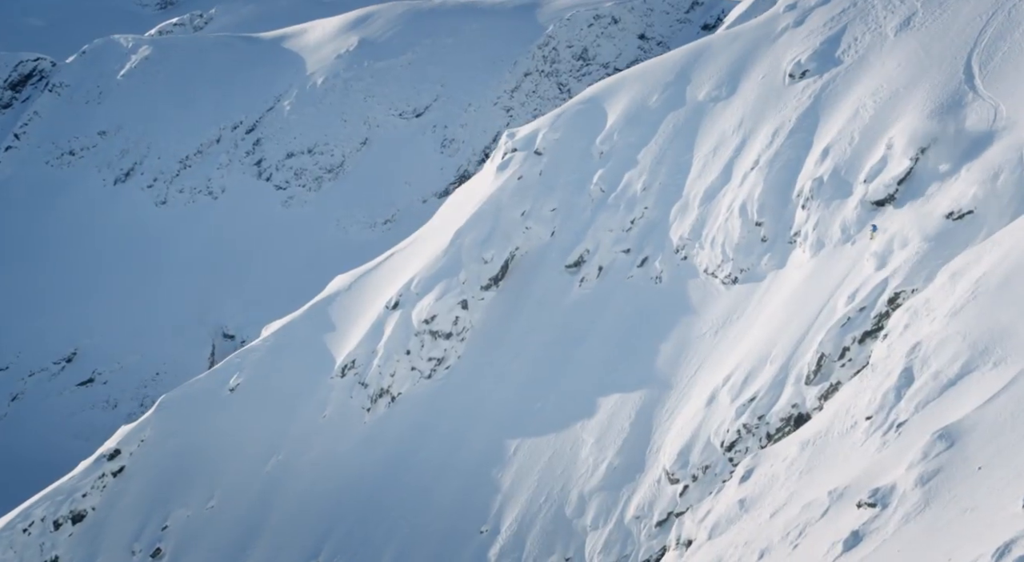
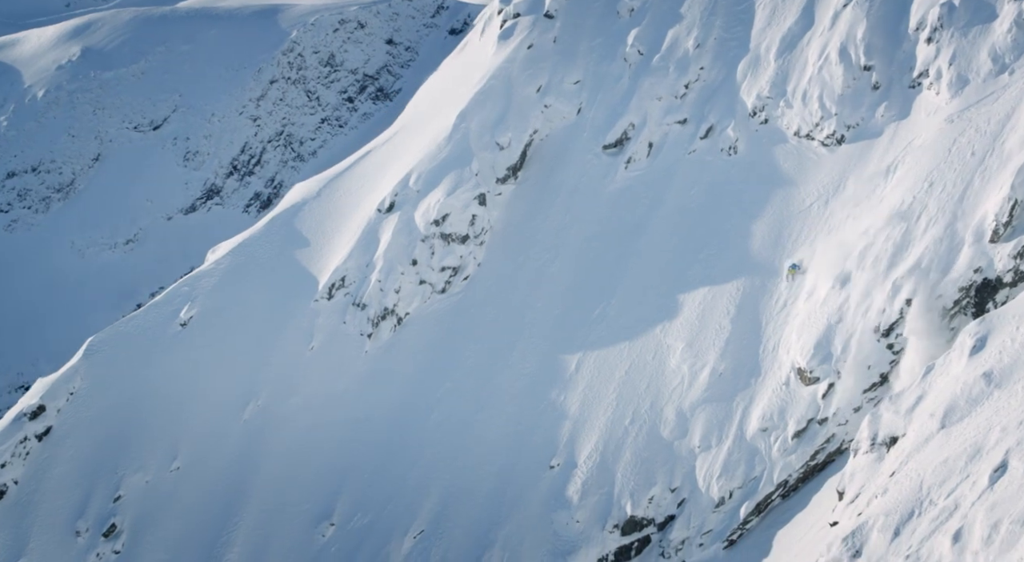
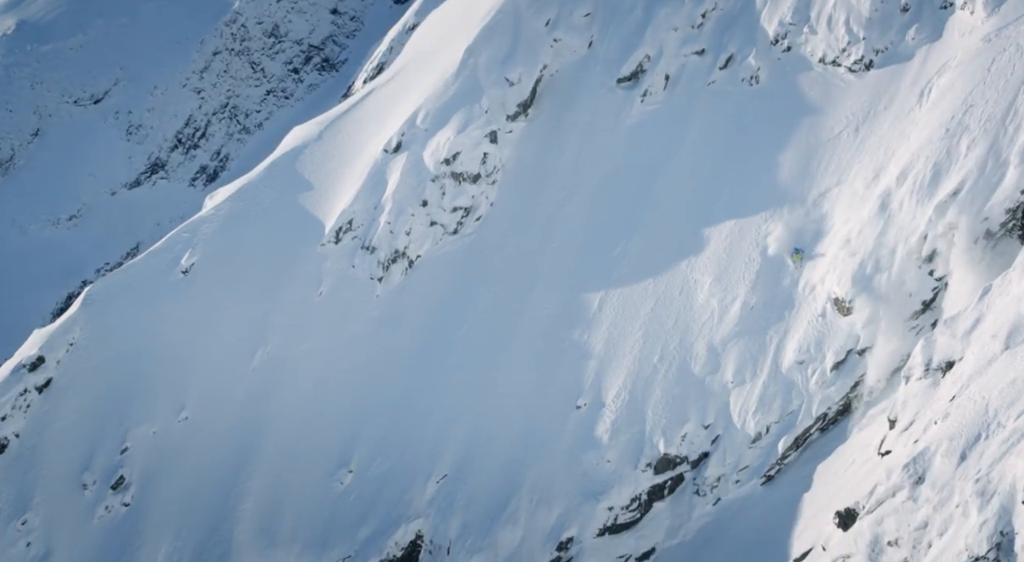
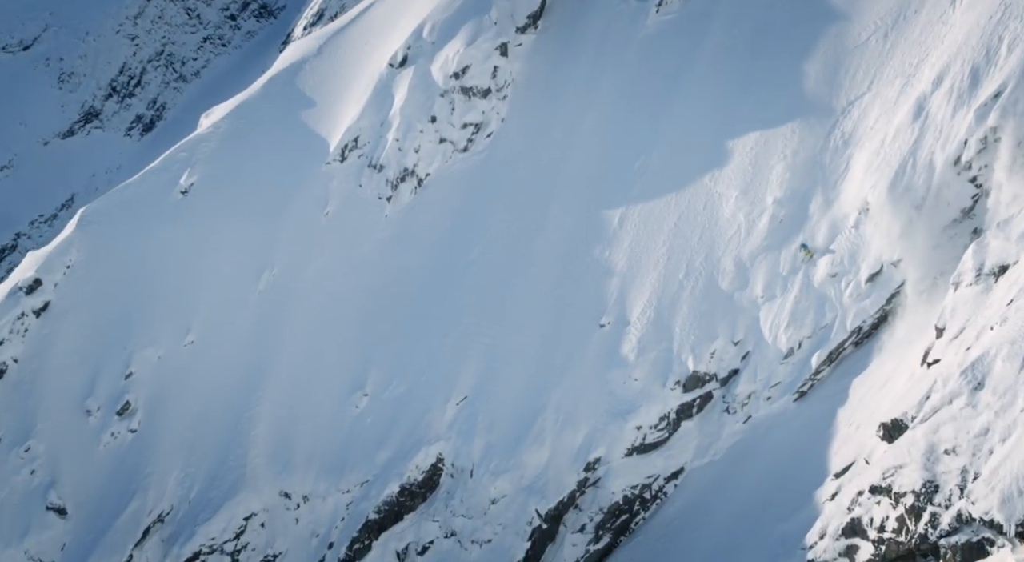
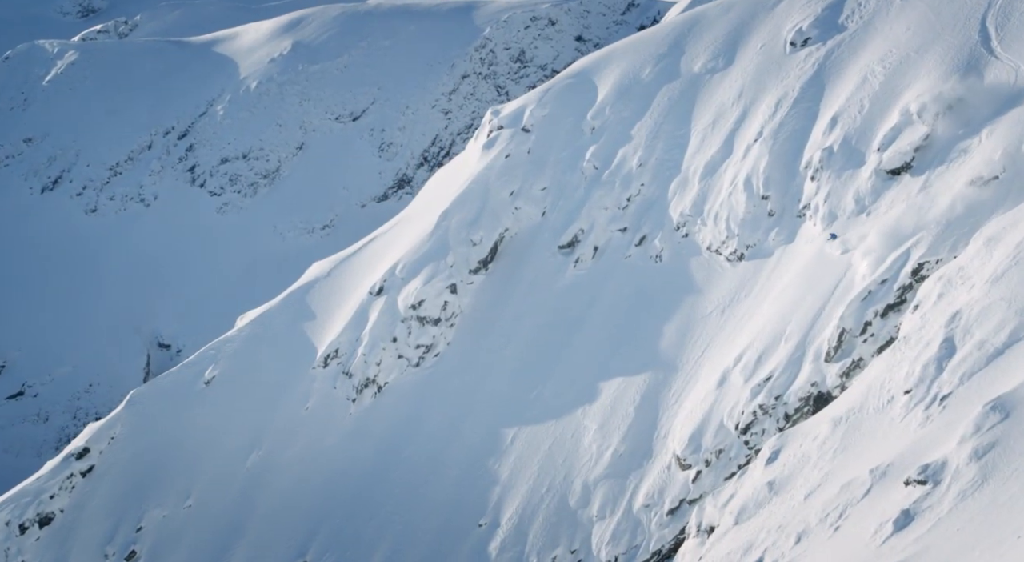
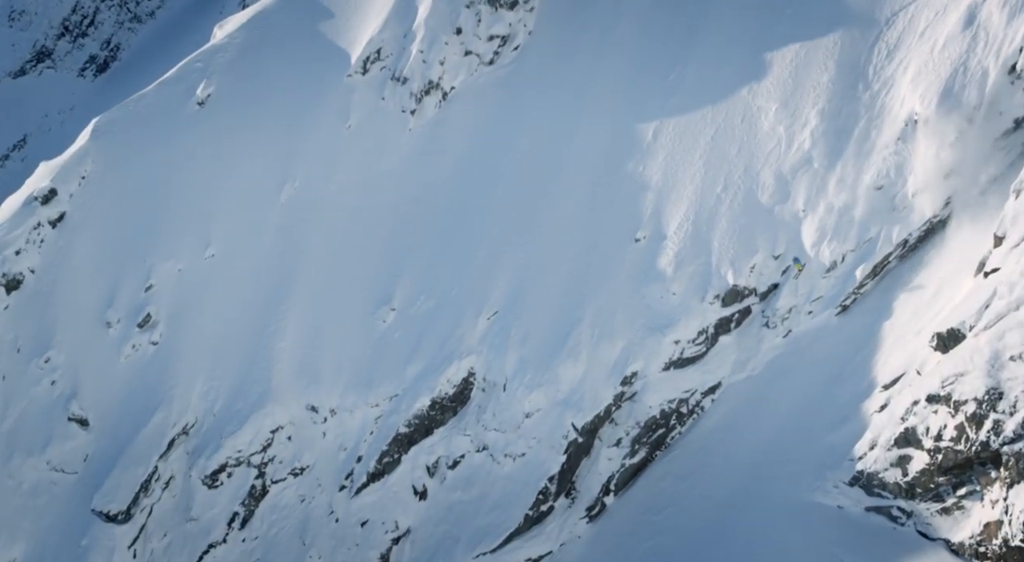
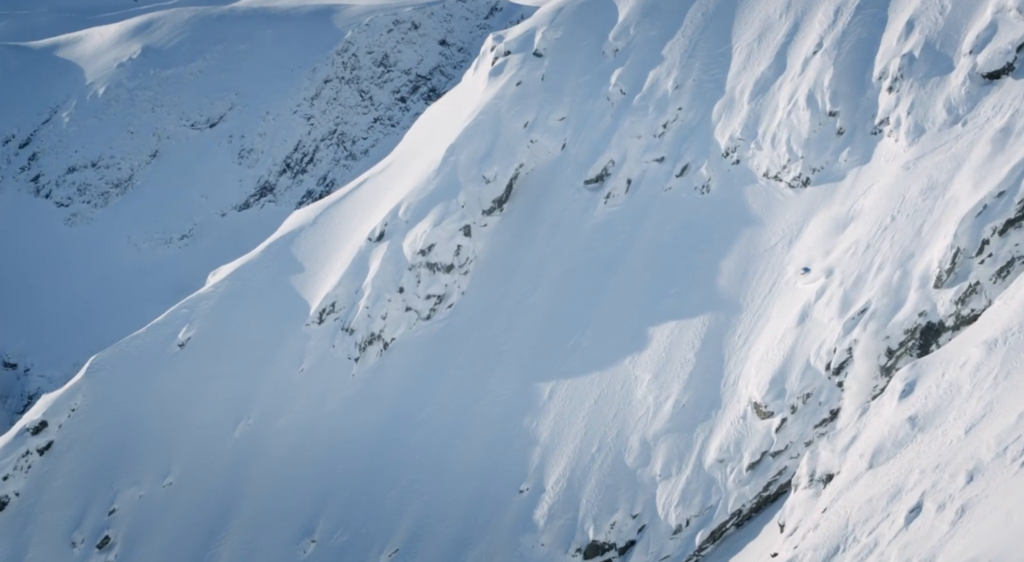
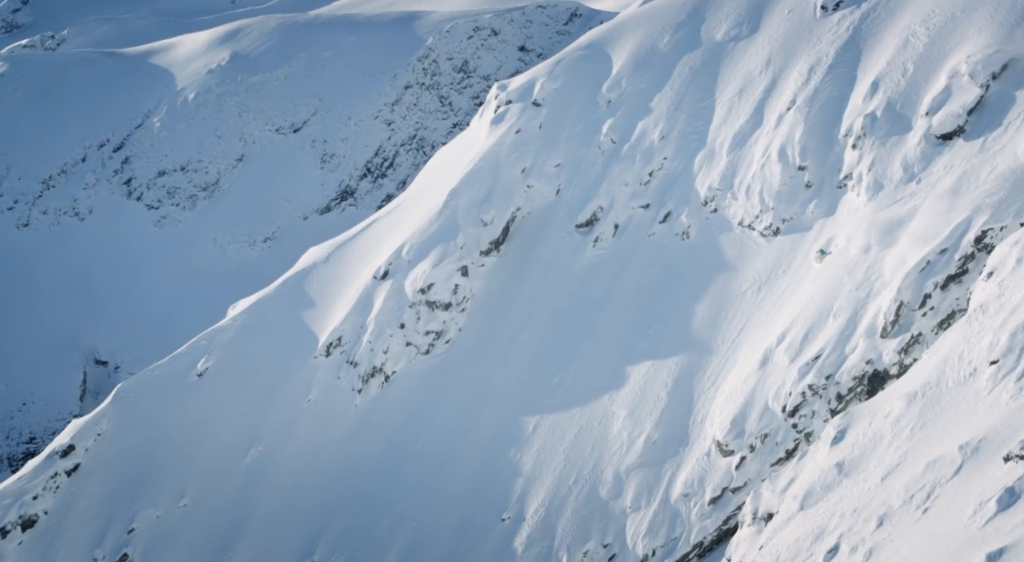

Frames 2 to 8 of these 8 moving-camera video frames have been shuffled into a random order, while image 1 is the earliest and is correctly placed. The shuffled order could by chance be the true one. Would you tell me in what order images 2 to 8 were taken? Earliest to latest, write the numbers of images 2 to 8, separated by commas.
5, 8, 7, 2, 3, 4, 6
